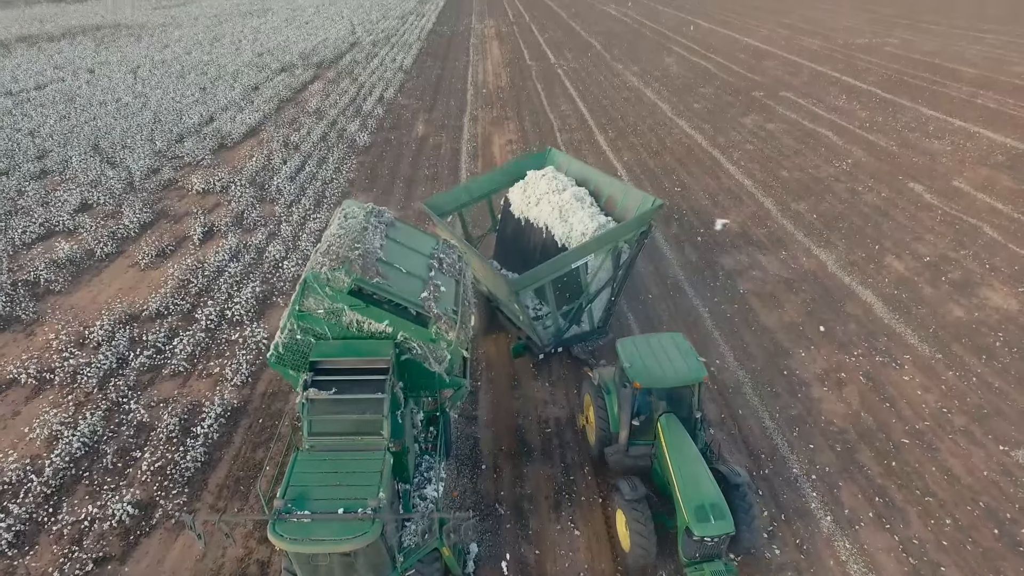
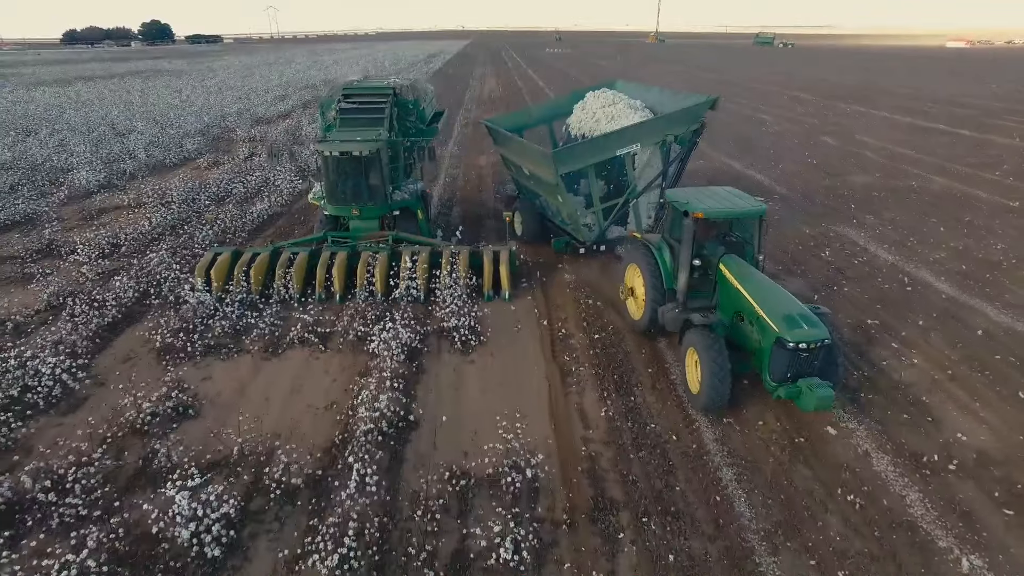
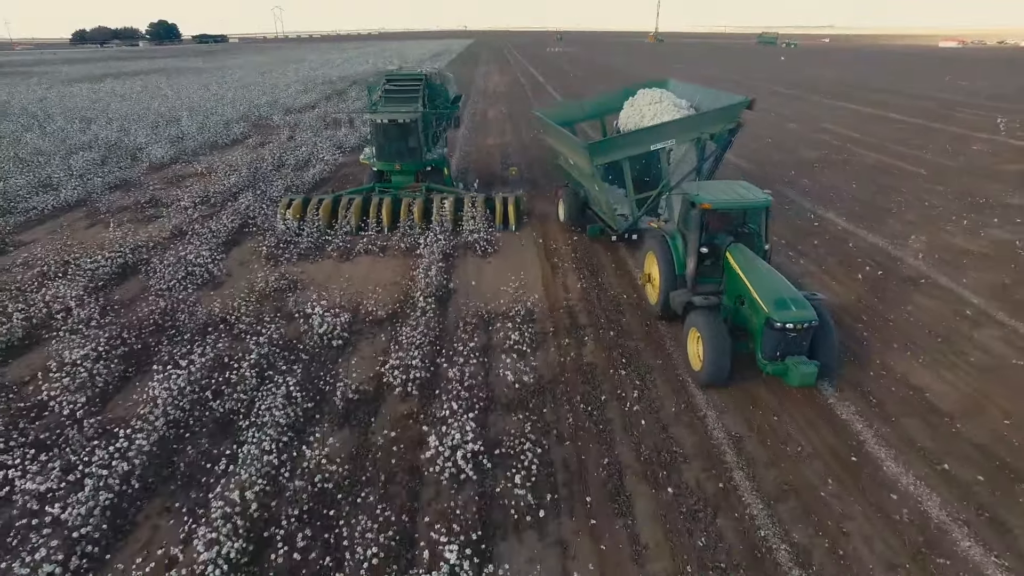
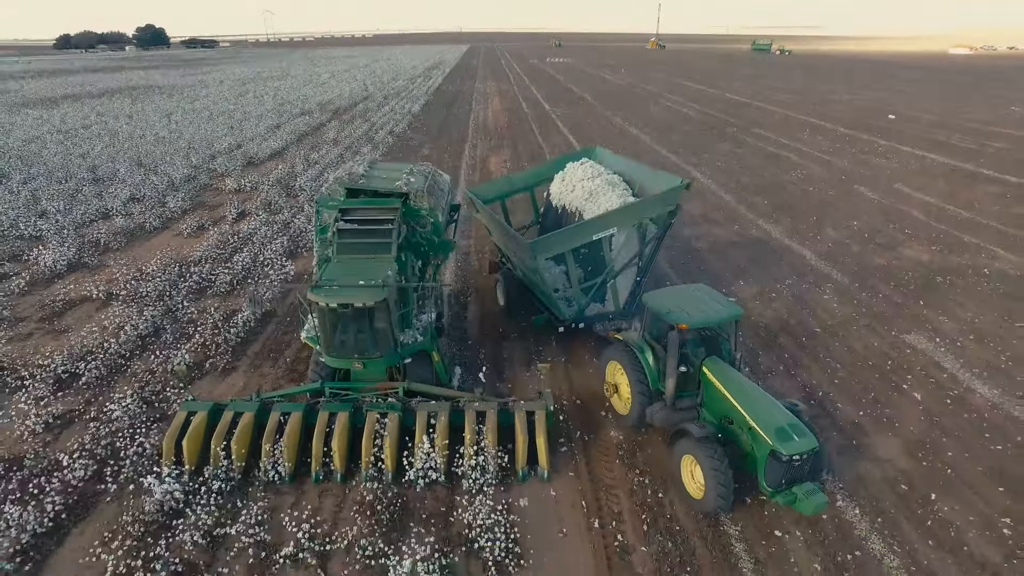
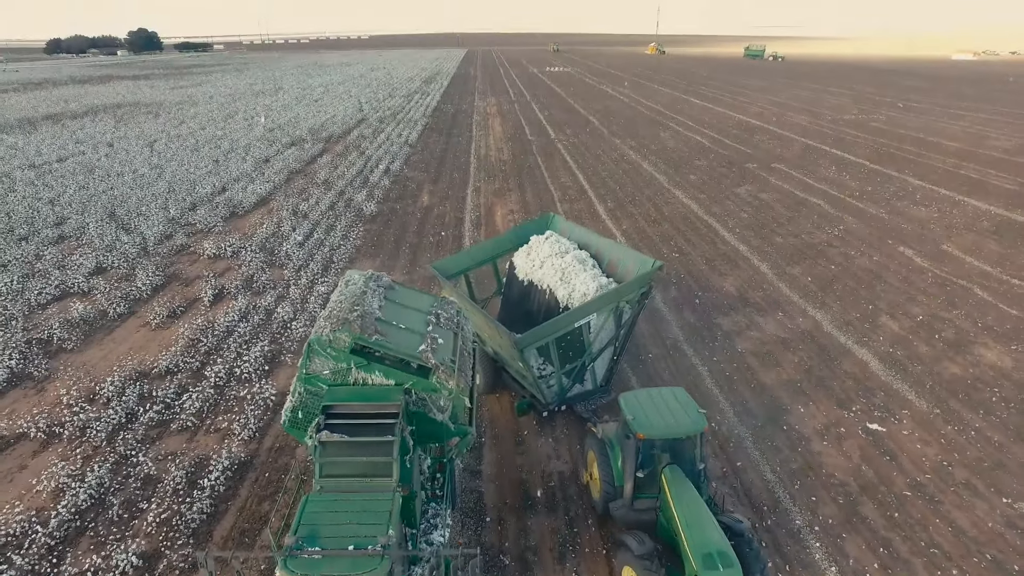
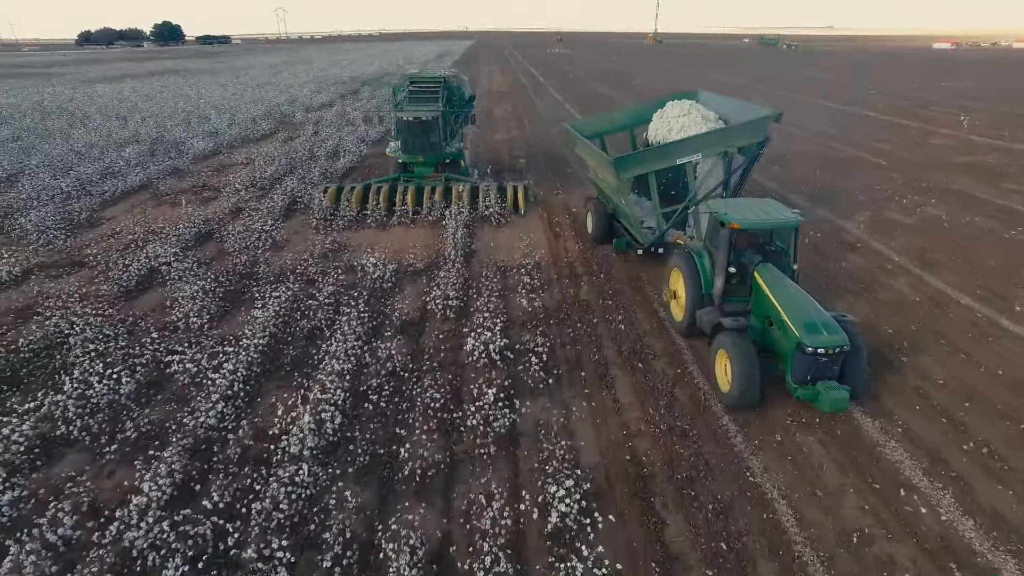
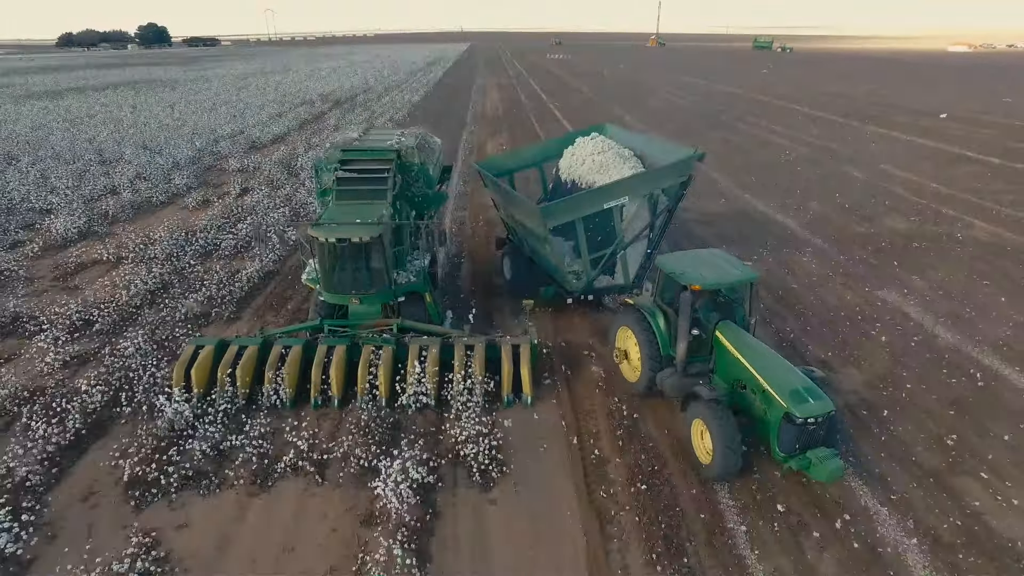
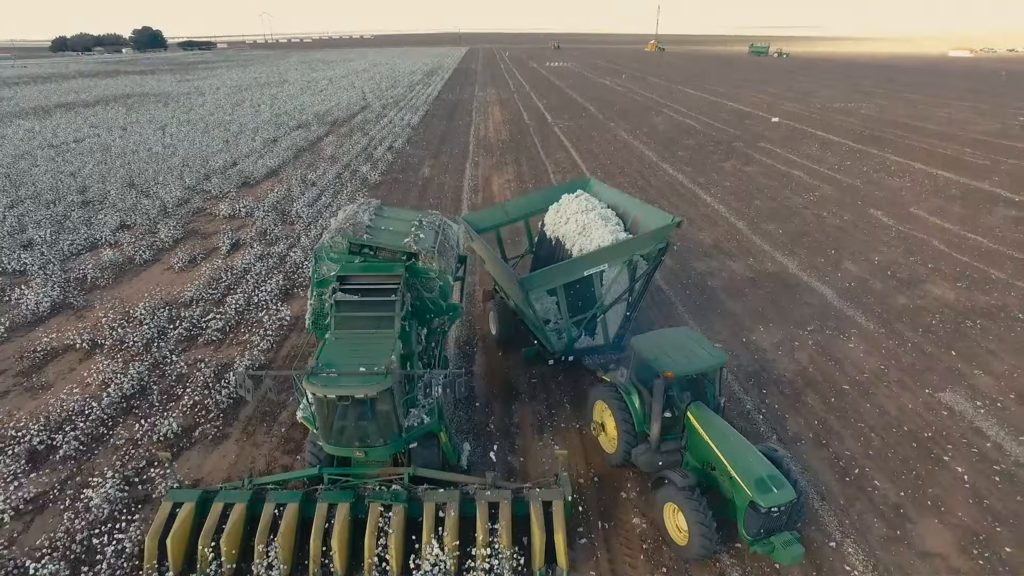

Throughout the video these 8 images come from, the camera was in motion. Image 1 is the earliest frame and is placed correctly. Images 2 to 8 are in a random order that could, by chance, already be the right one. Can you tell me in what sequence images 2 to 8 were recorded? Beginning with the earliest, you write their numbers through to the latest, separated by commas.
5, 8, 4, 7, 2, 3, 6
